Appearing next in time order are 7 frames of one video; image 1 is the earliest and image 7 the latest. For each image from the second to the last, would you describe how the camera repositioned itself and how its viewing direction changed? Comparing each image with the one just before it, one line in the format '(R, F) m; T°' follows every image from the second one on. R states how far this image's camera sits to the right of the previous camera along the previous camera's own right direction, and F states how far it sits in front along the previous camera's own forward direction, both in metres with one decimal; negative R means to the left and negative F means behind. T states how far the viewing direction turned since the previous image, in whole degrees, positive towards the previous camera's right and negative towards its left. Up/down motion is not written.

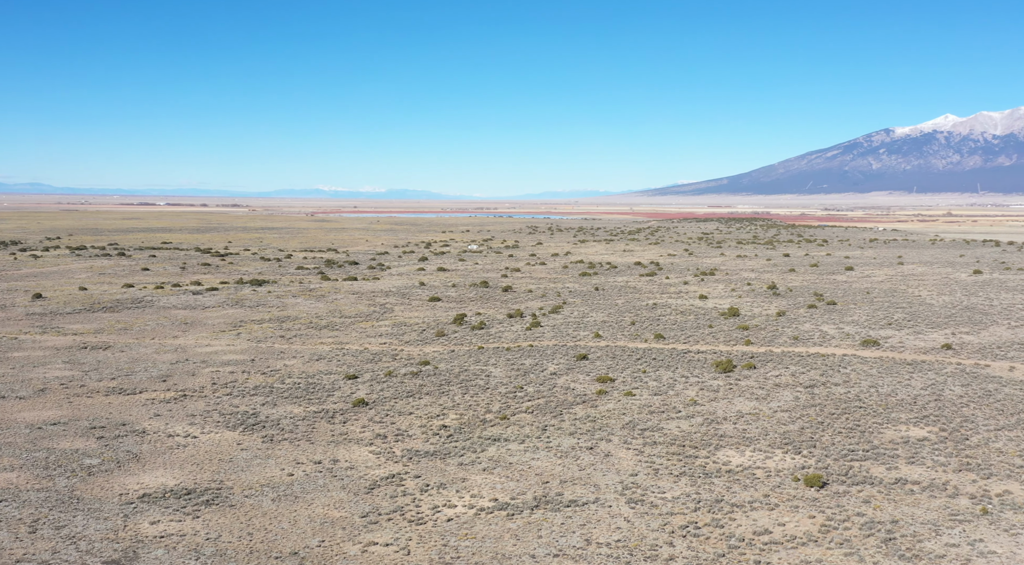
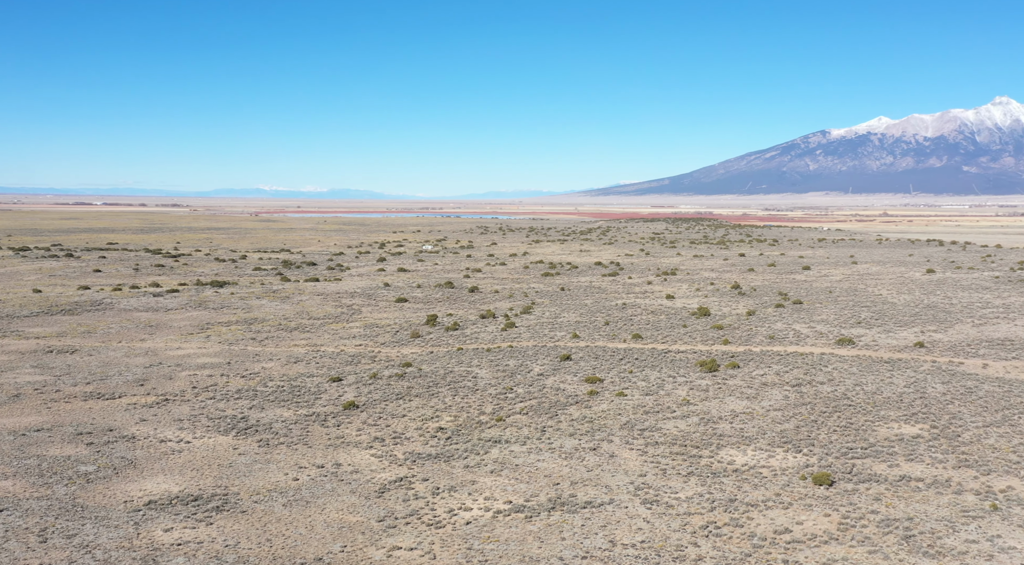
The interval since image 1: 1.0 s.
(-0.7, +0.1) m; +2°
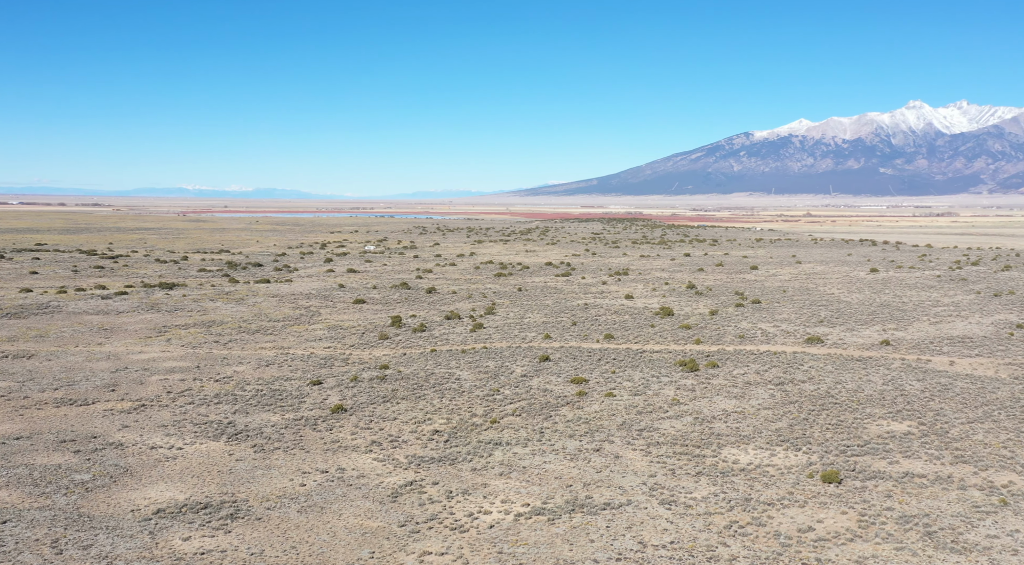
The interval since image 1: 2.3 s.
(-0.9, +0.1) m; +3°
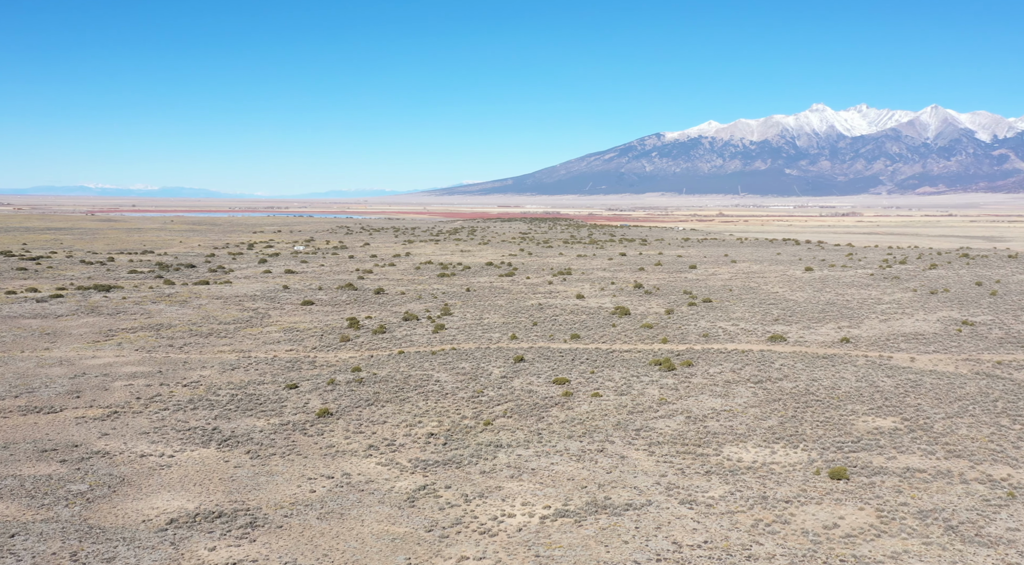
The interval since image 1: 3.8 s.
(-1.1, +0.1) m; +3°
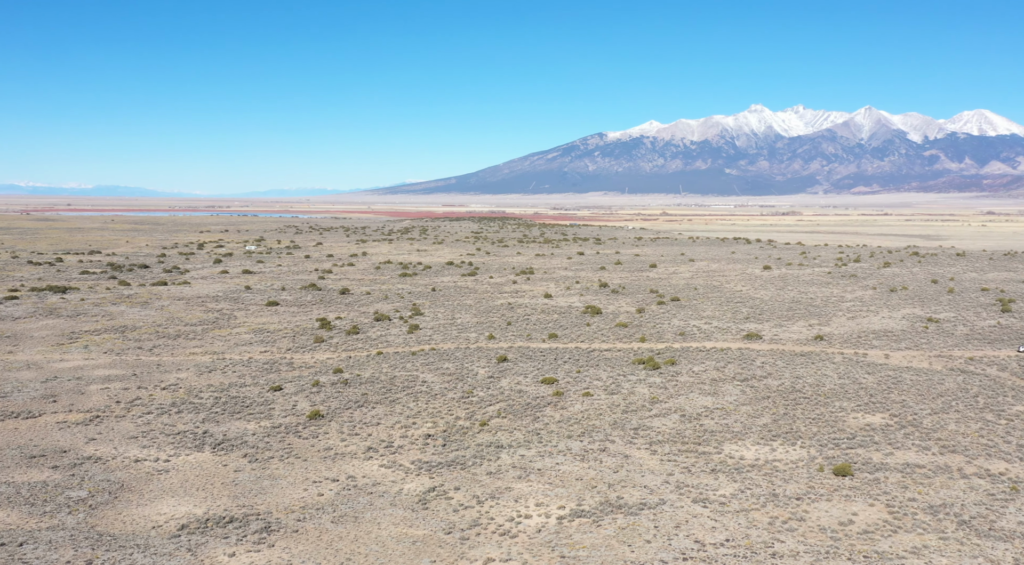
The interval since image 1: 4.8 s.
(-0.7, 0.0) m; +2°
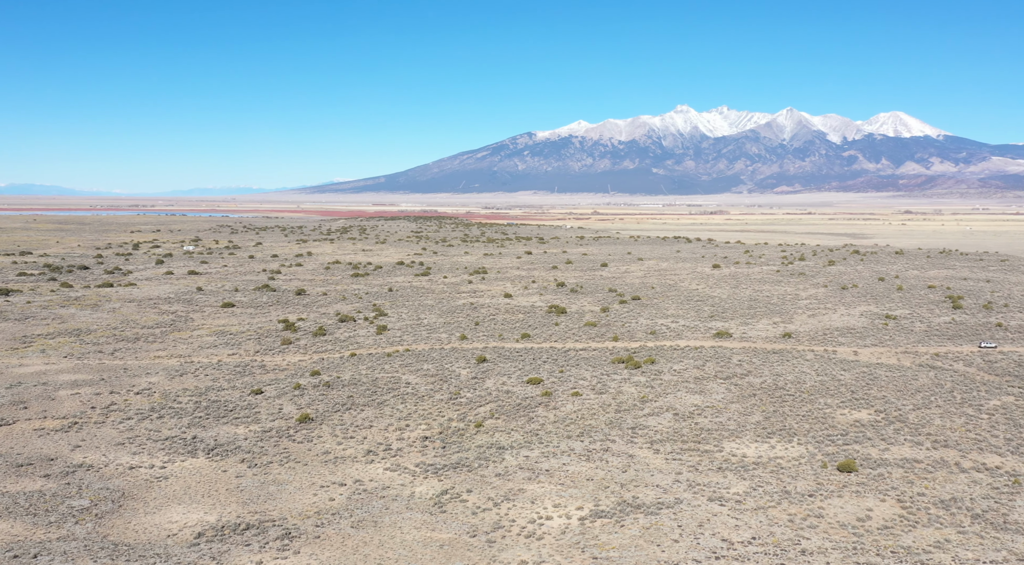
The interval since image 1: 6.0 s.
(-0.9, 0.0) m; +3°
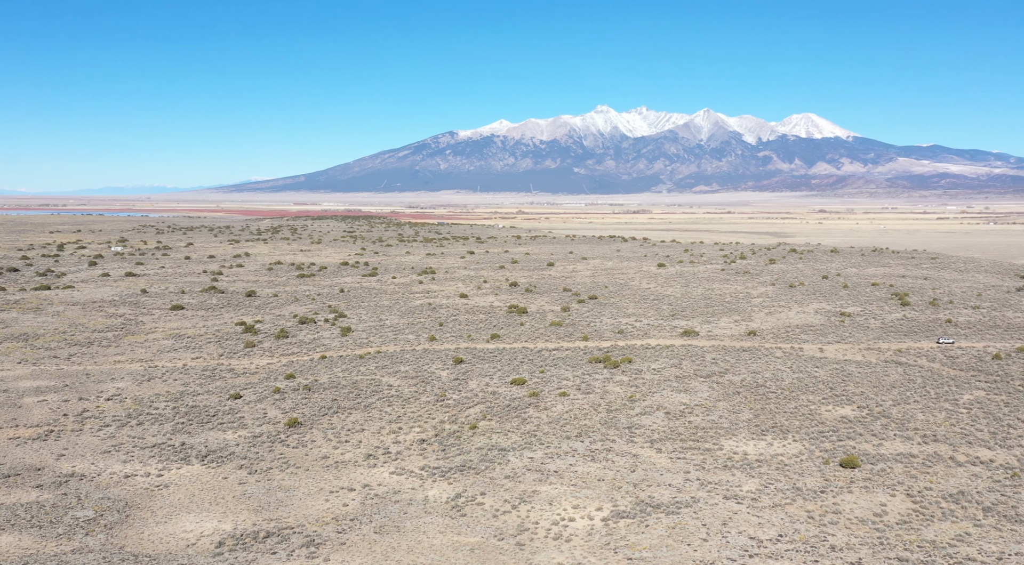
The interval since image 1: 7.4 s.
(-1.0, 0.0) m; +3°
